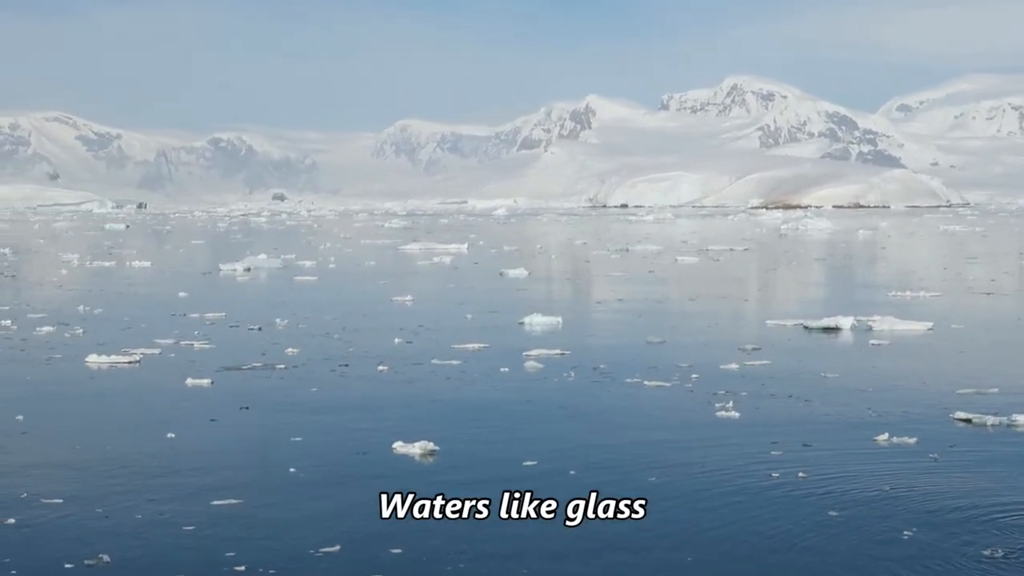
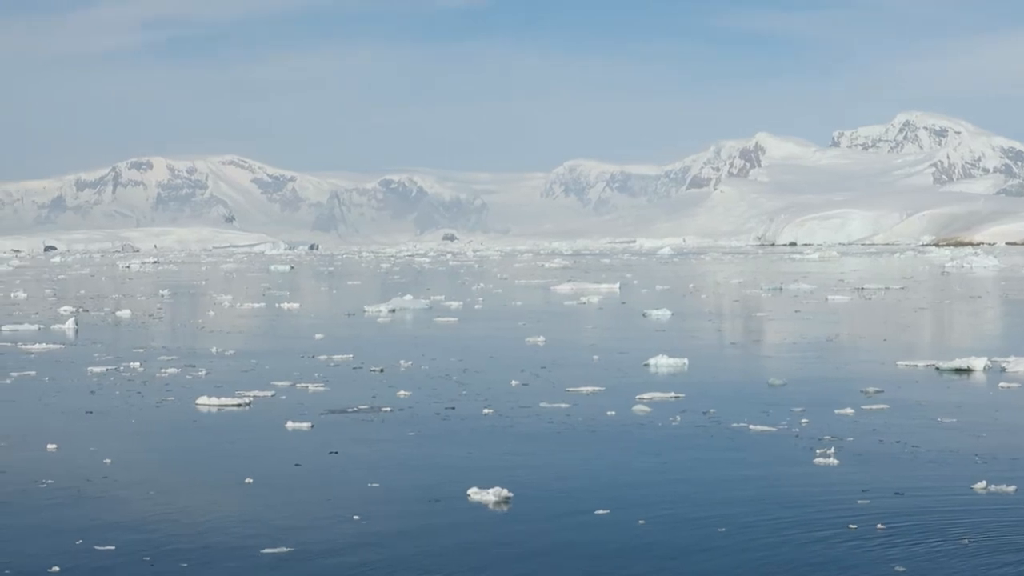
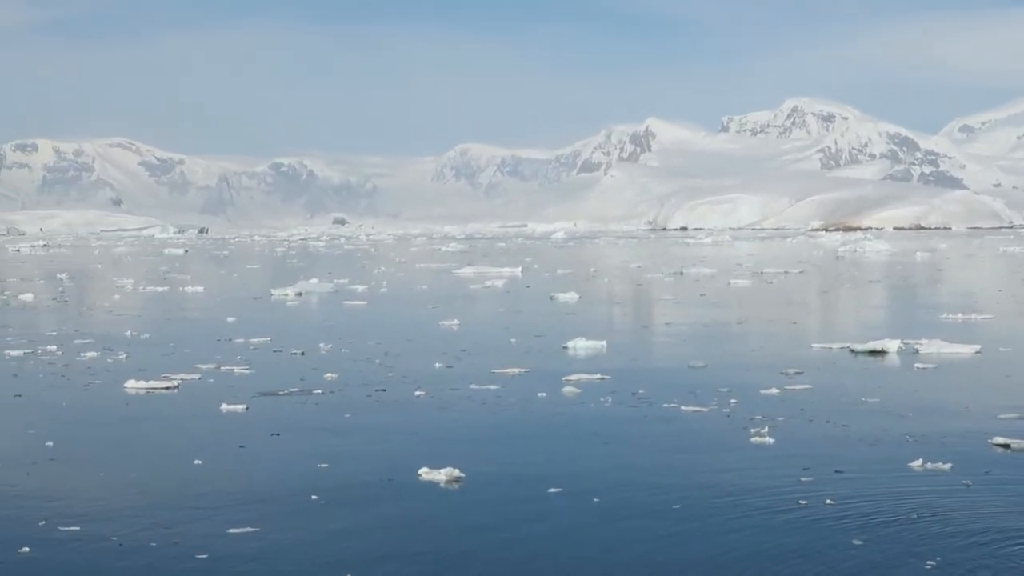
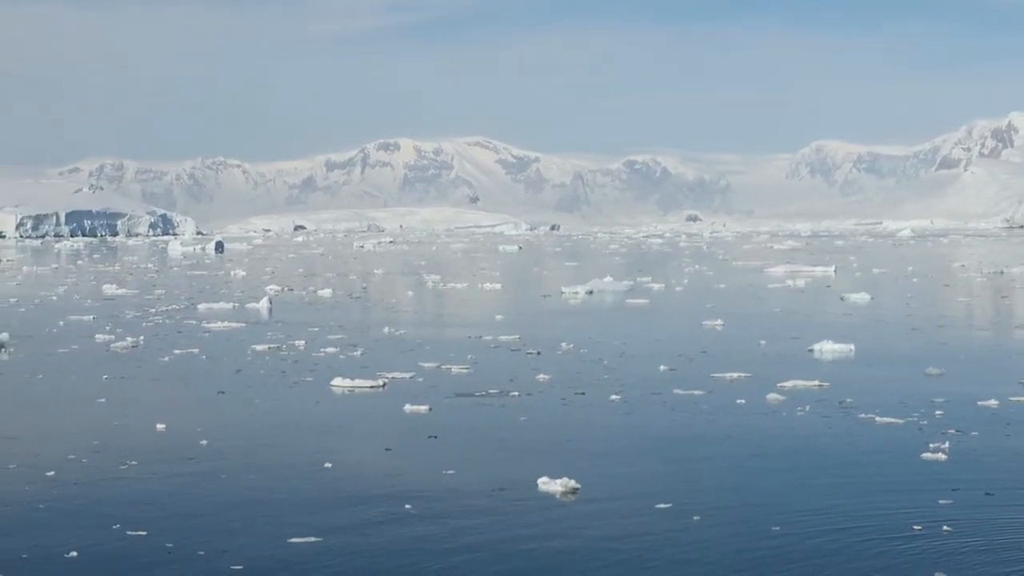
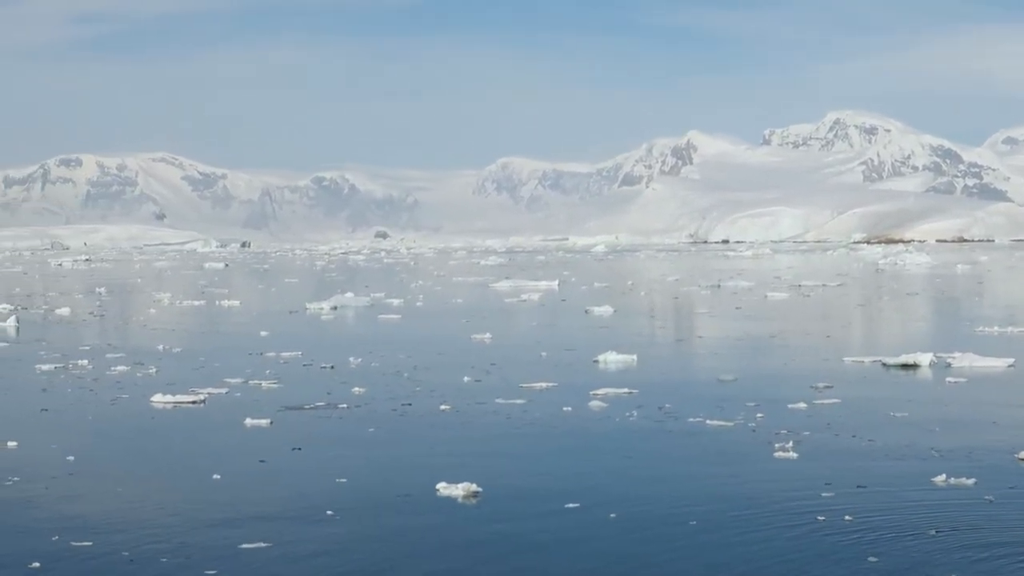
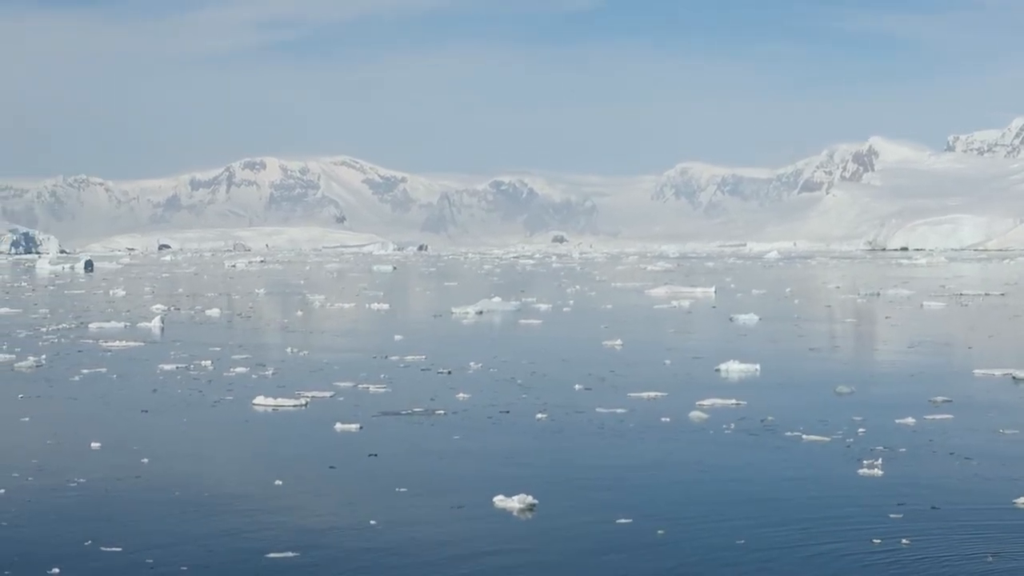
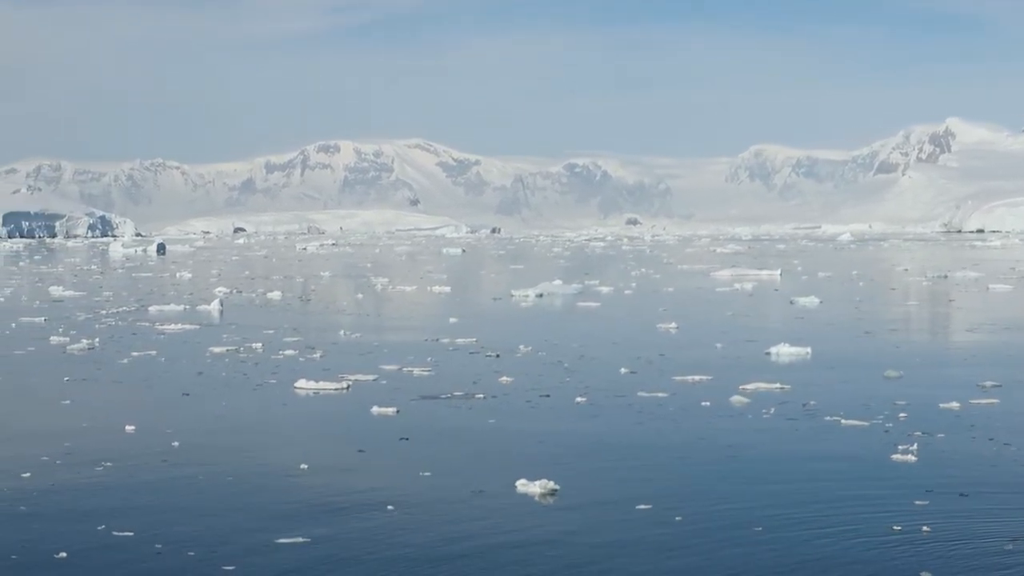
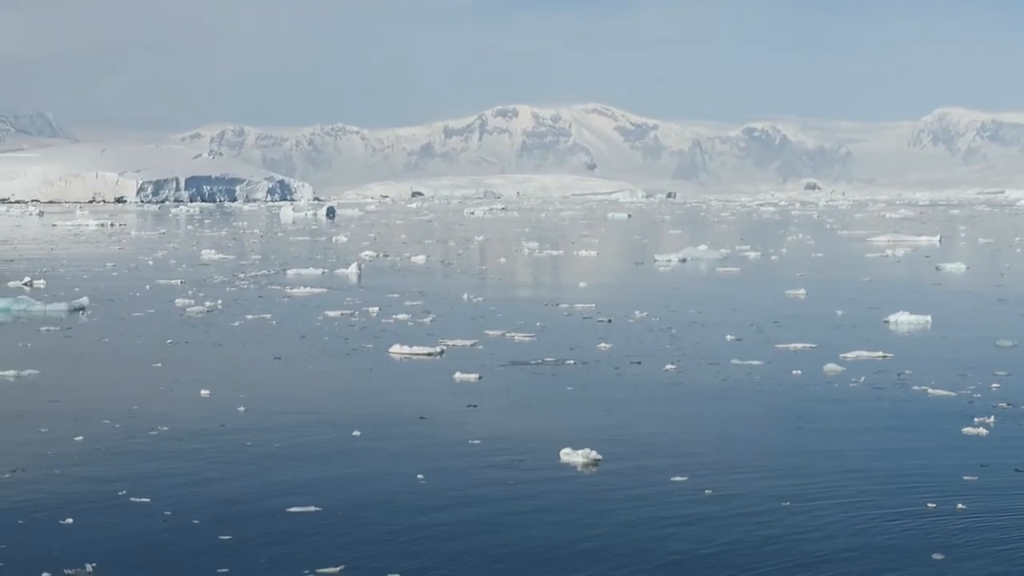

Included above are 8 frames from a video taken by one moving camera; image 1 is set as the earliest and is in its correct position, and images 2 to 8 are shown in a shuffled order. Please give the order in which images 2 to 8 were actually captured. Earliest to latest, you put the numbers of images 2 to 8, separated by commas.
3, 5, 2, 6, 7, 4, 8
